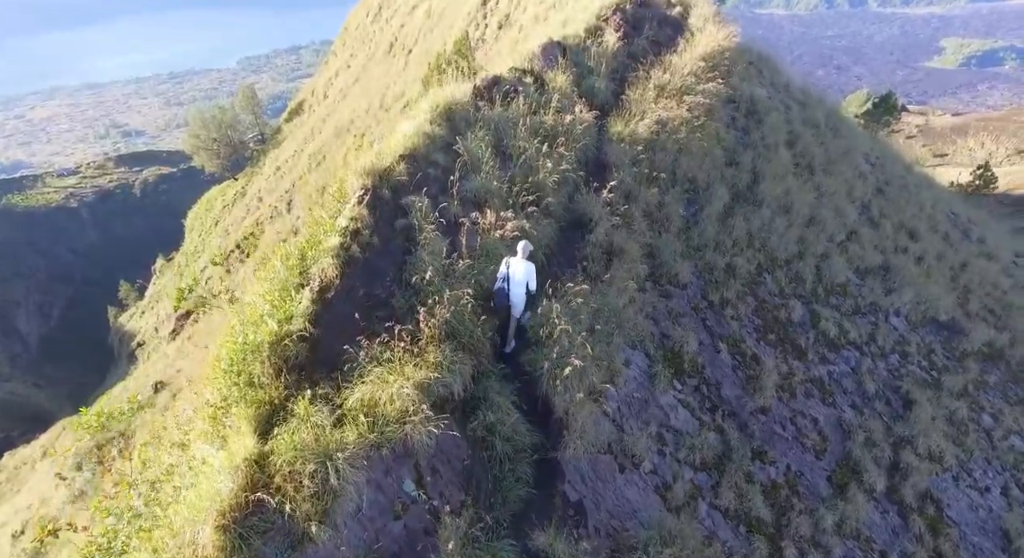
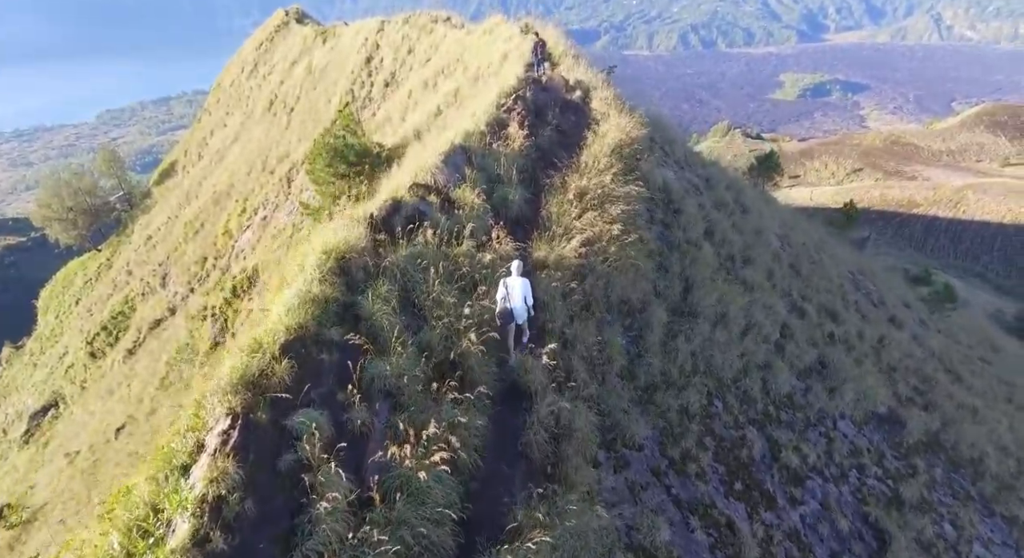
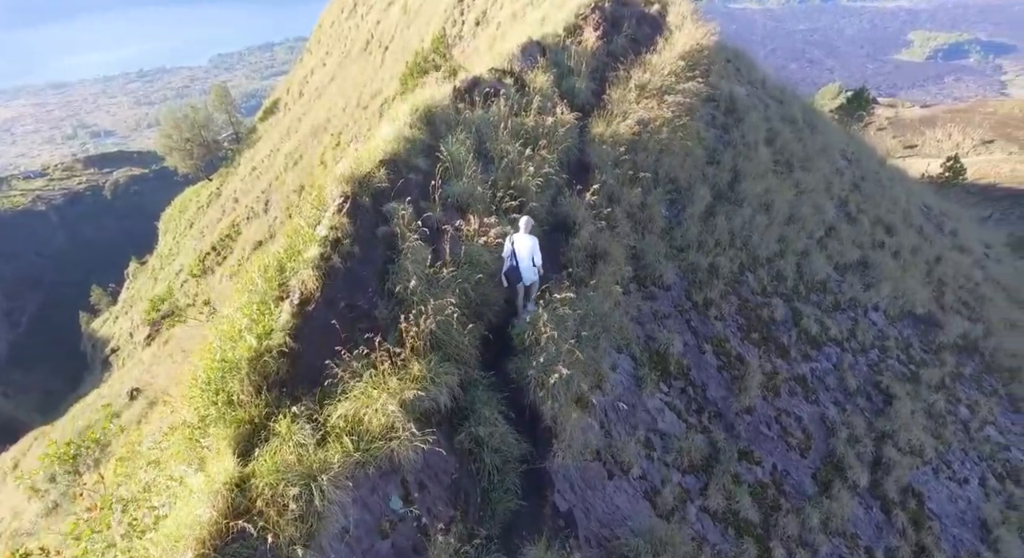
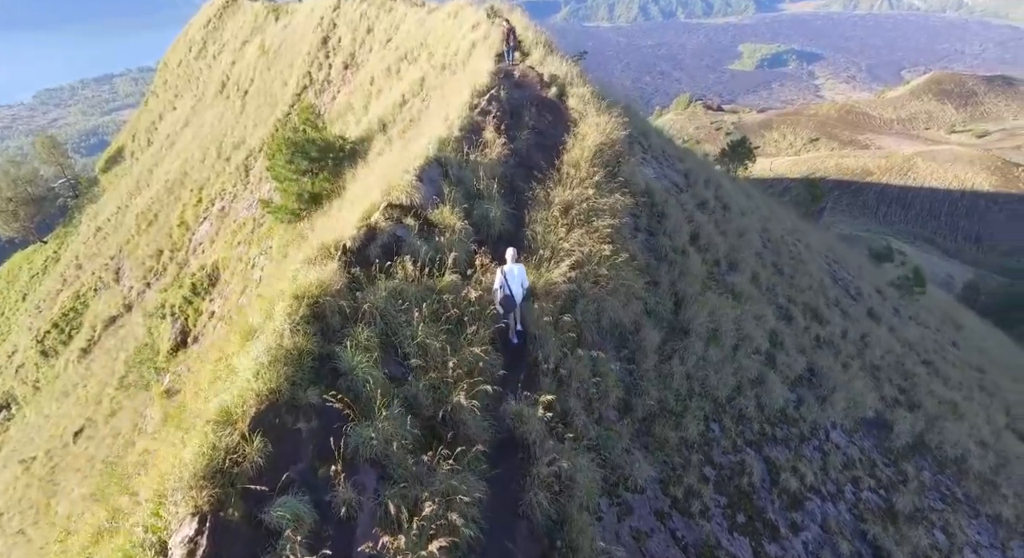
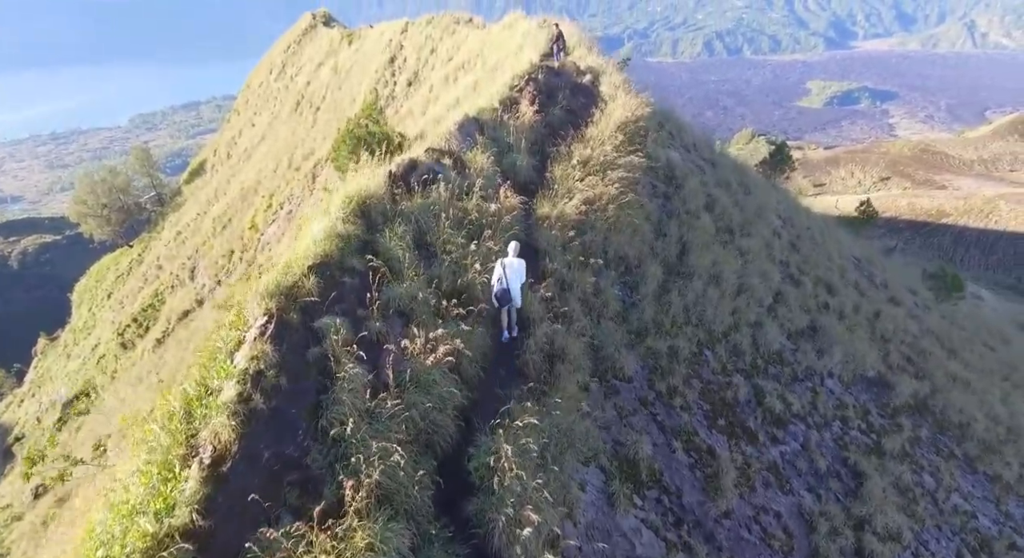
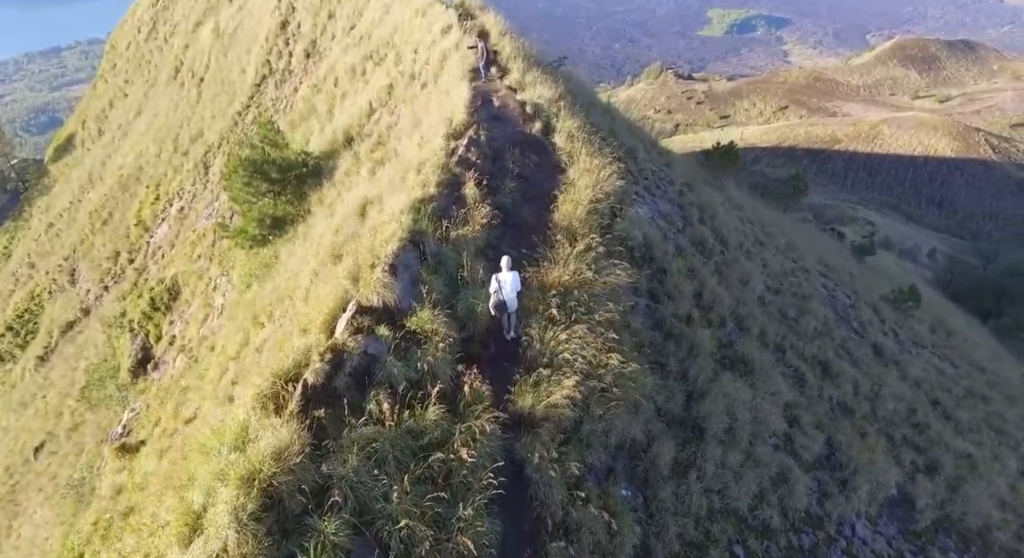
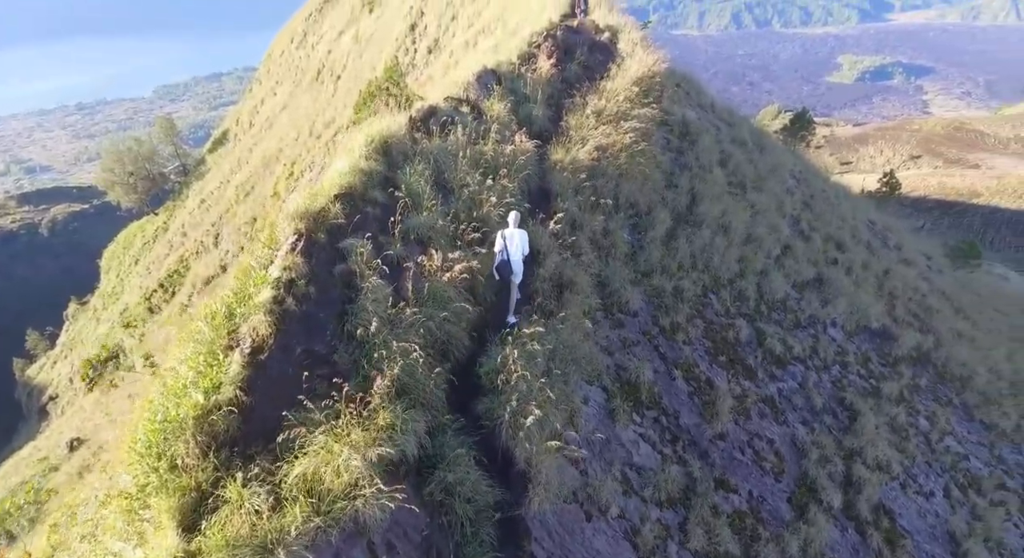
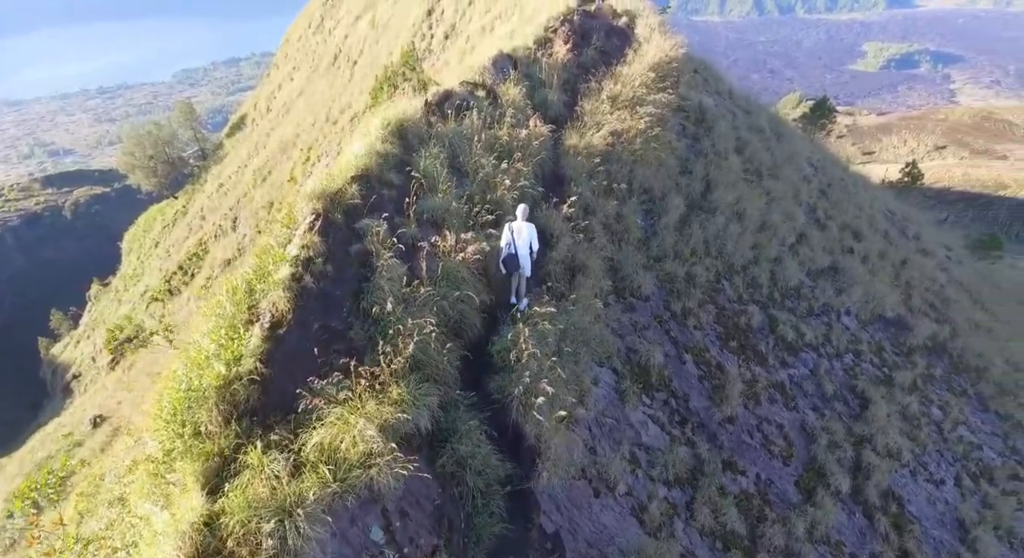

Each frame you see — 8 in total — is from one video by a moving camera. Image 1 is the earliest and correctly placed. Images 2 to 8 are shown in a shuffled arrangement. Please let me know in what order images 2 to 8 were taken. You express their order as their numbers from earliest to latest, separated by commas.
3, 8, 7, 5, 2, 4, 6
